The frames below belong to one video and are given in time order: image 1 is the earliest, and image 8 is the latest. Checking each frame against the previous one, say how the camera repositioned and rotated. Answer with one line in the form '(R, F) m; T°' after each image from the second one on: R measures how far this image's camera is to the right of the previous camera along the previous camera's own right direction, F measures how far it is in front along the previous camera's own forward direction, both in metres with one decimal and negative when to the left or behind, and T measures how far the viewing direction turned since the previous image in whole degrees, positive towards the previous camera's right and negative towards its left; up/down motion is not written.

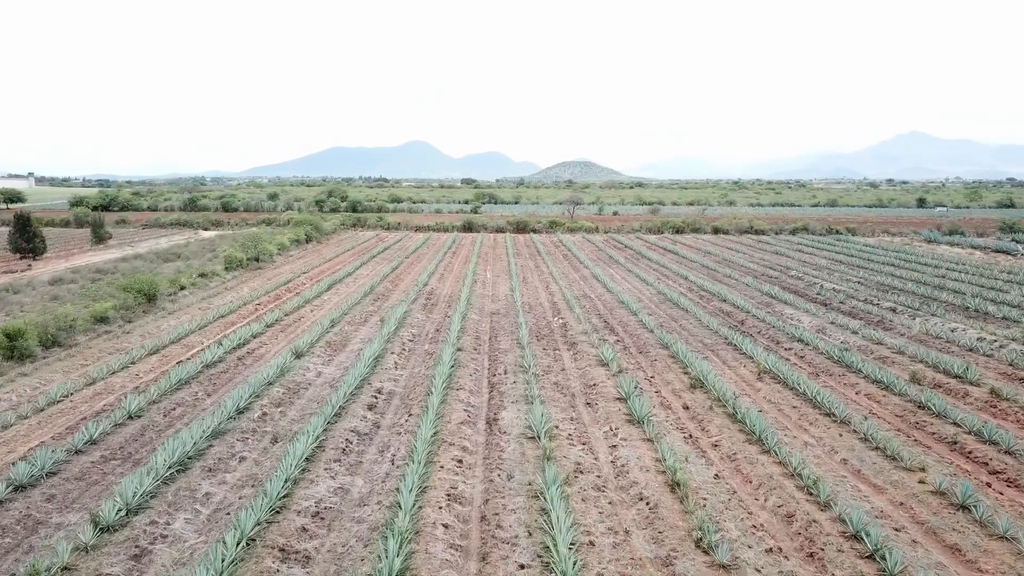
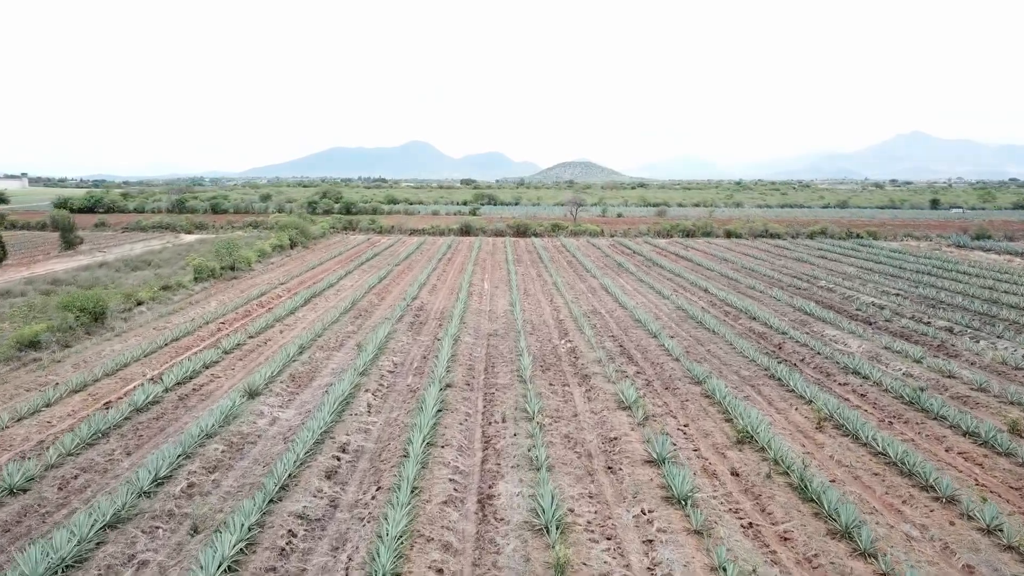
(0.0, +1.8) m; 0°
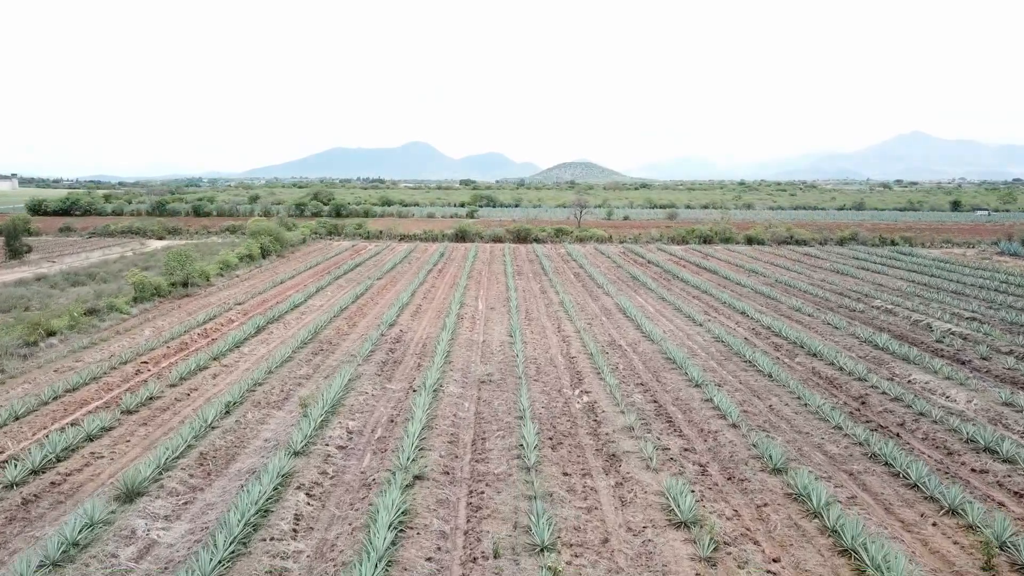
(0.0, +2.6) m; 0°
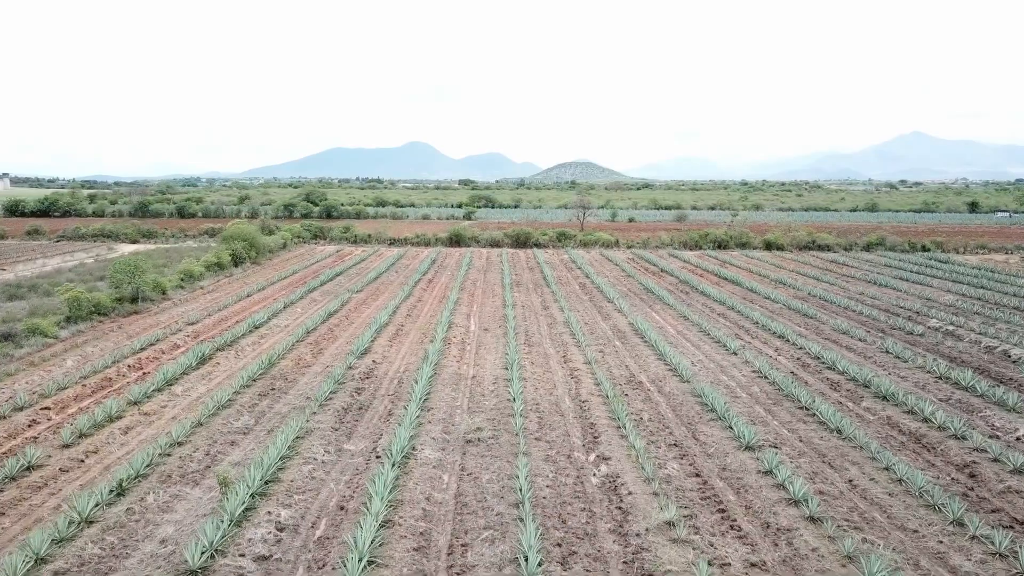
(+0.1, +2.0) m; 0°
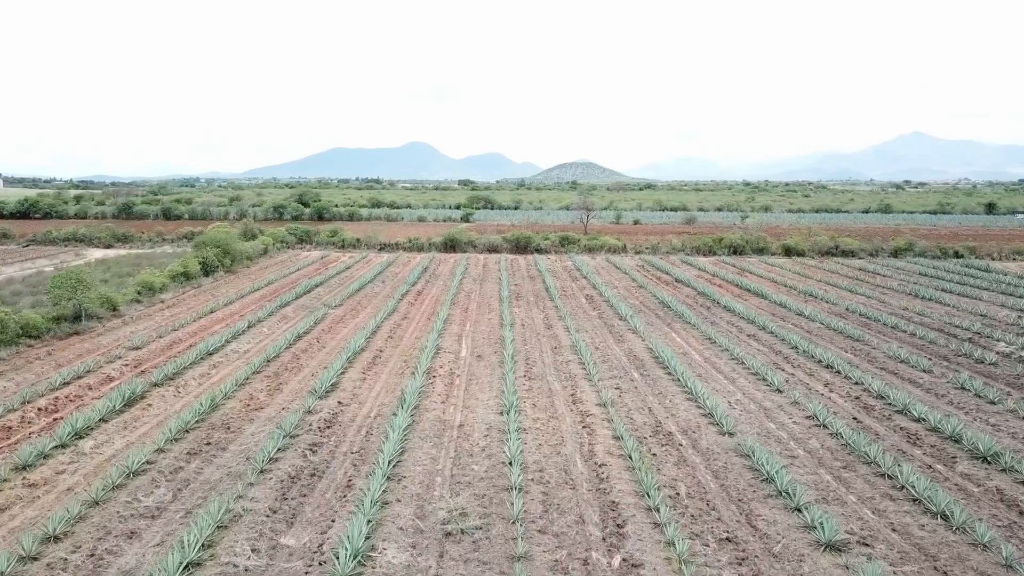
(0.0, +1.8) m; 0°
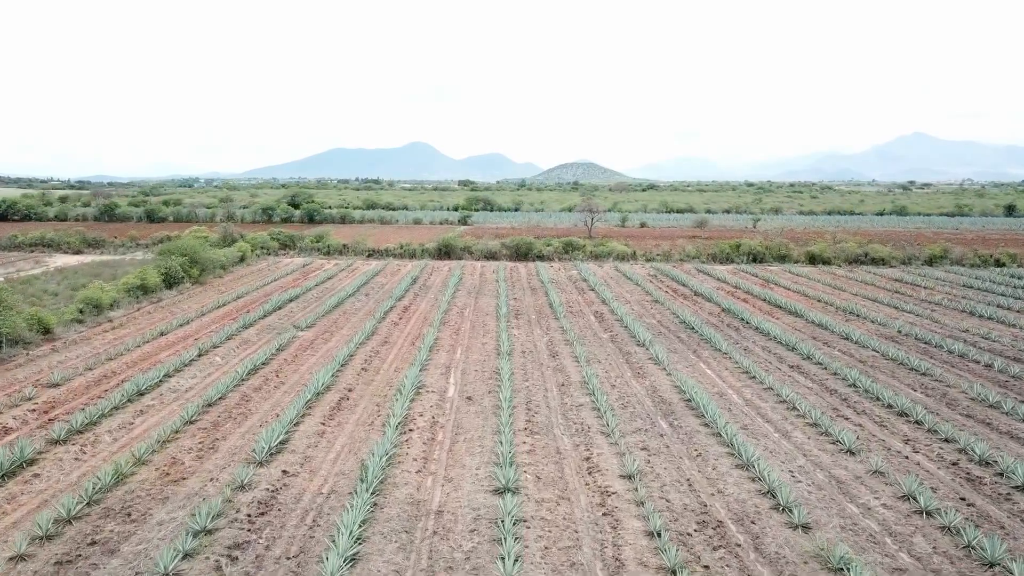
(0.0, +1.8) m; 0°
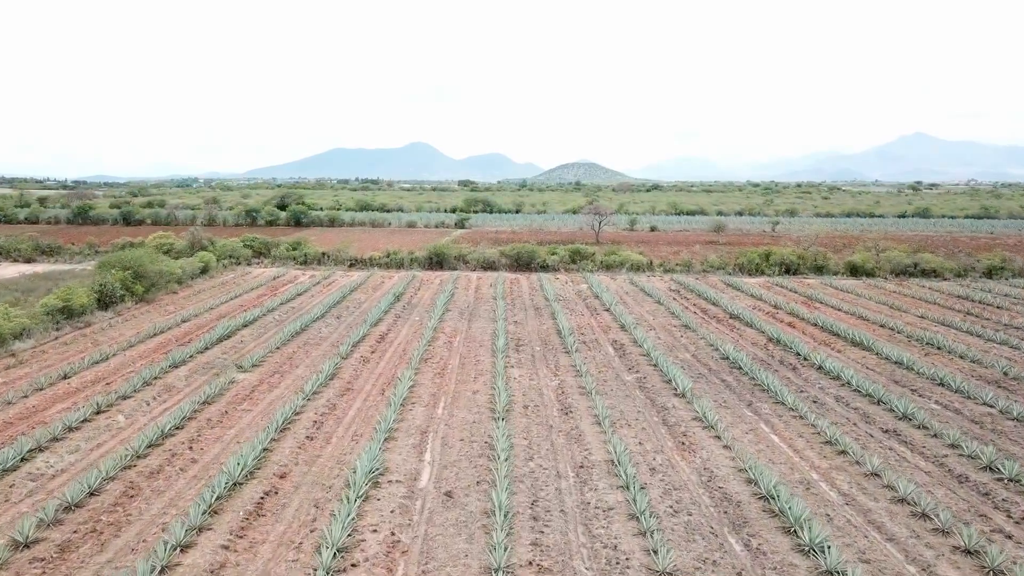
(0.0, +2.5) m; 0°
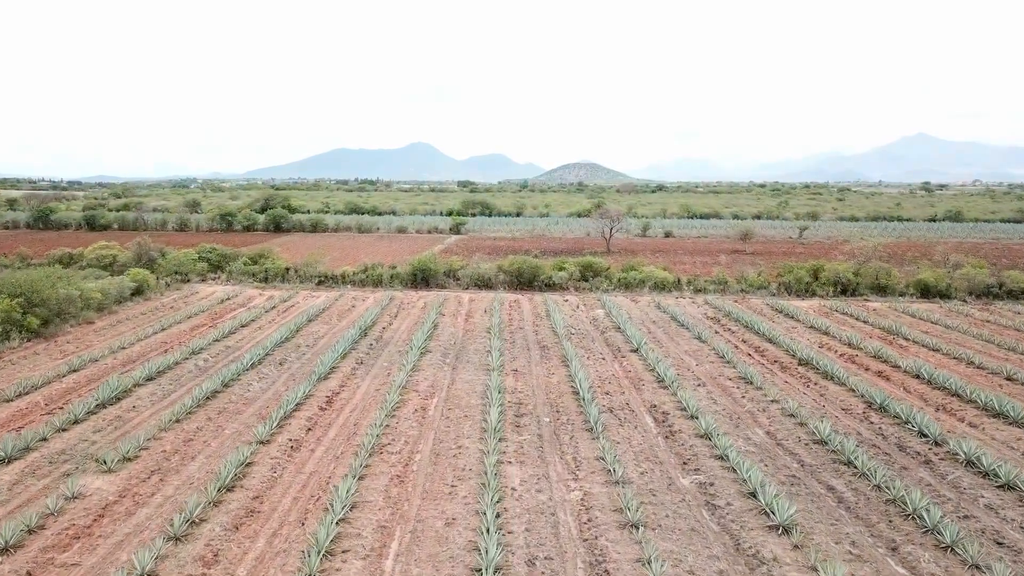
(0.0, +3.1) m; 0°
